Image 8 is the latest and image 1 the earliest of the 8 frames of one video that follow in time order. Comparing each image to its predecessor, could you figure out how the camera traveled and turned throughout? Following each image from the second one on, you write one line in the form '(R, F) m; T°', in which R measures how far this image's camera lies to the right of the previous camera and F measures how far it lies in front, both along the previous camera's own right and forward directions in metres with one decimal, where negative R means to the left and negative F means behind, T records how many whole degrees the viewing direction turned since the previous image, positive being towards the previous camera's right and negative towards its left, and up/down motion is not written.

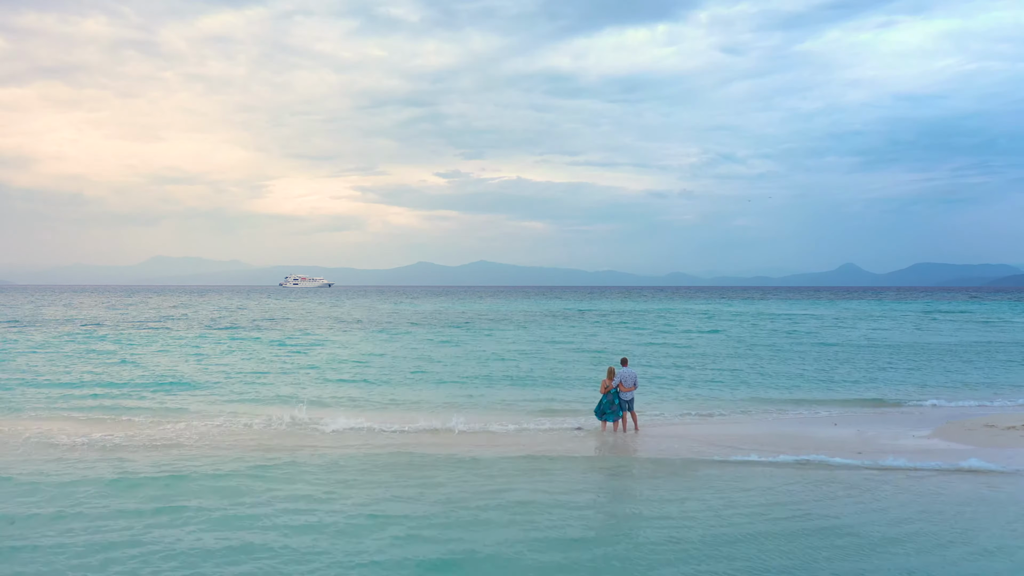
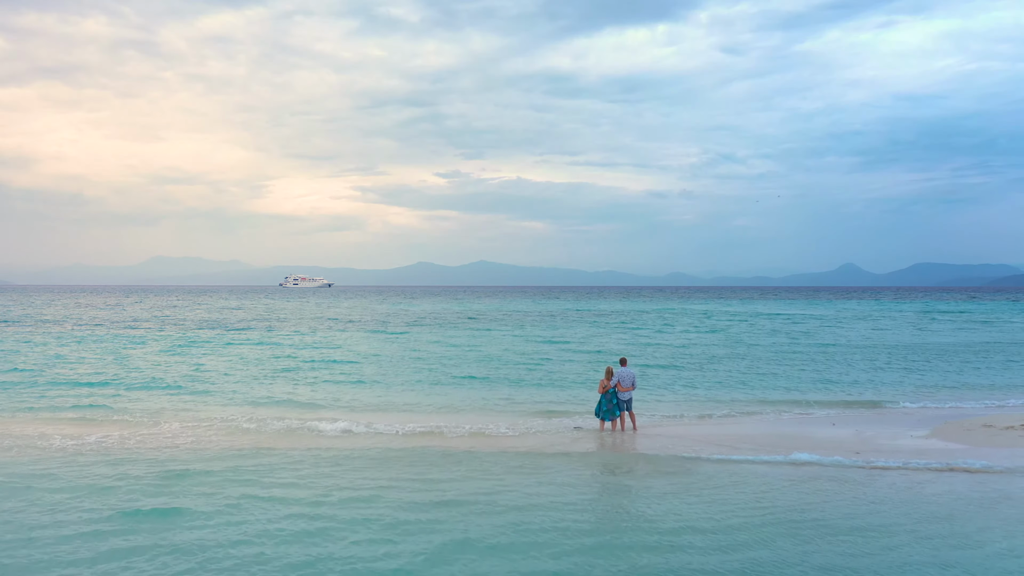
(-0.2, -1.1) m; 0°
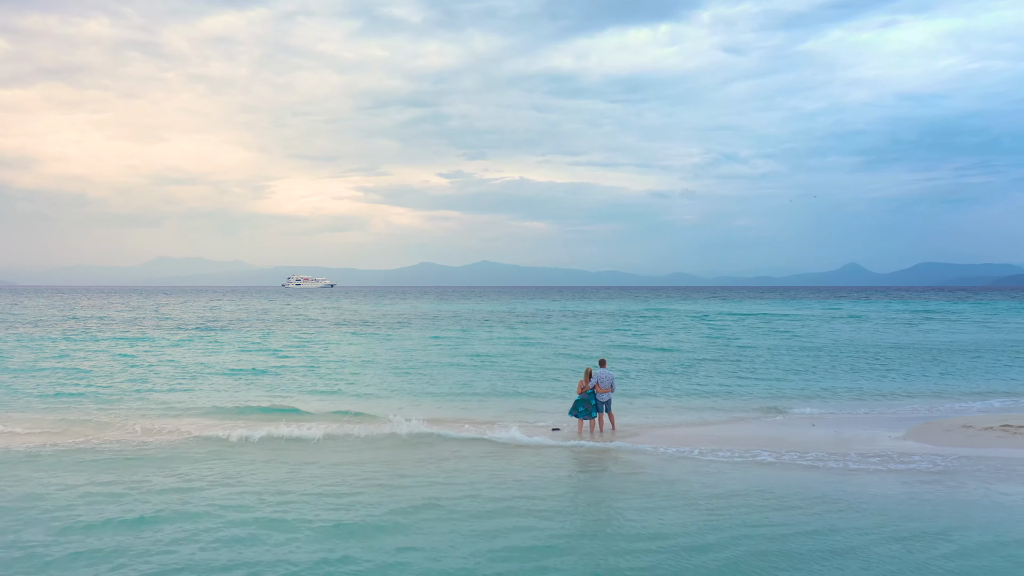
(+0.7, -0.1) m; 0°
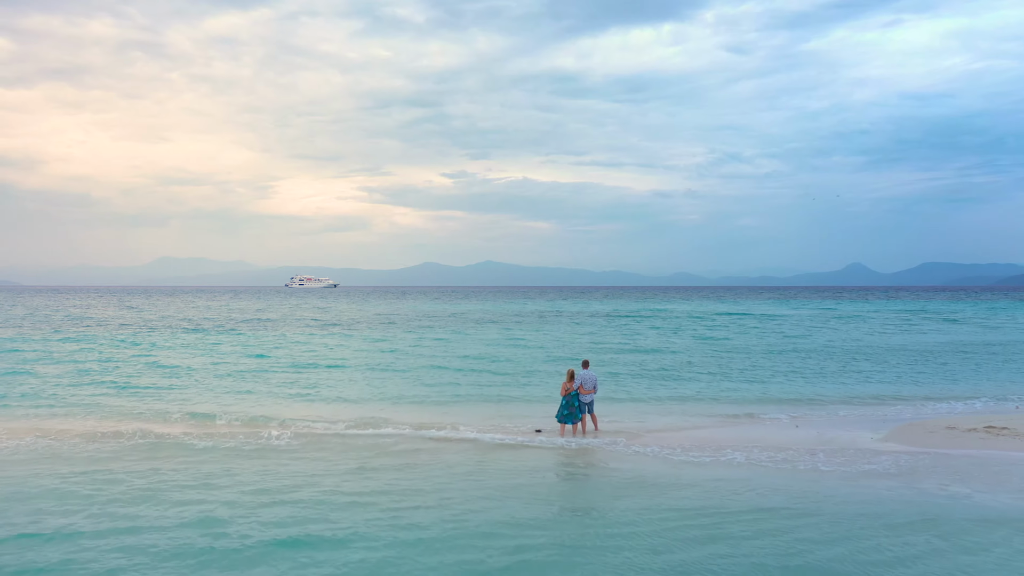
(+0.5, 0.0) m; 0°
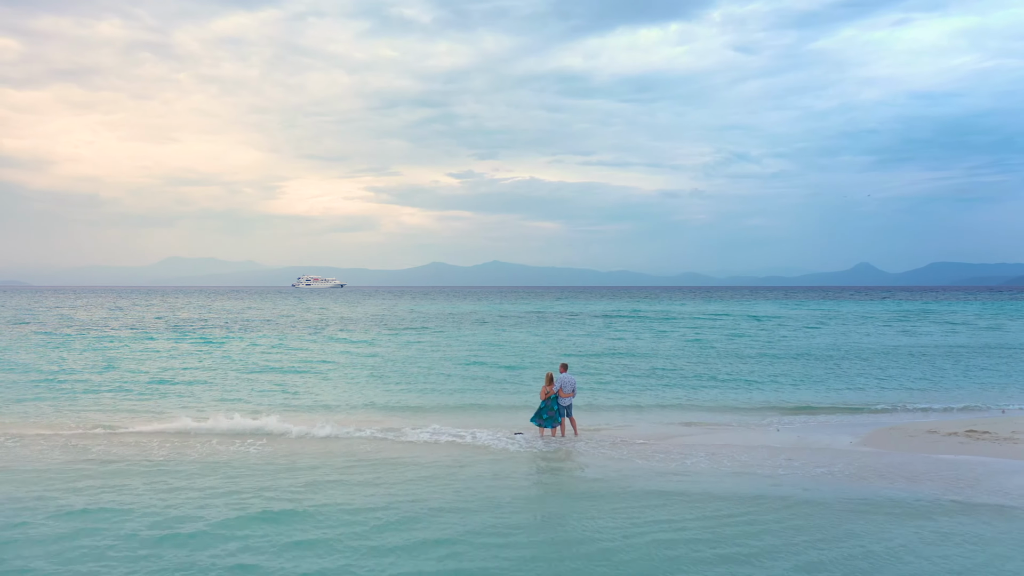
(+0.7, 0.0) m; 0°
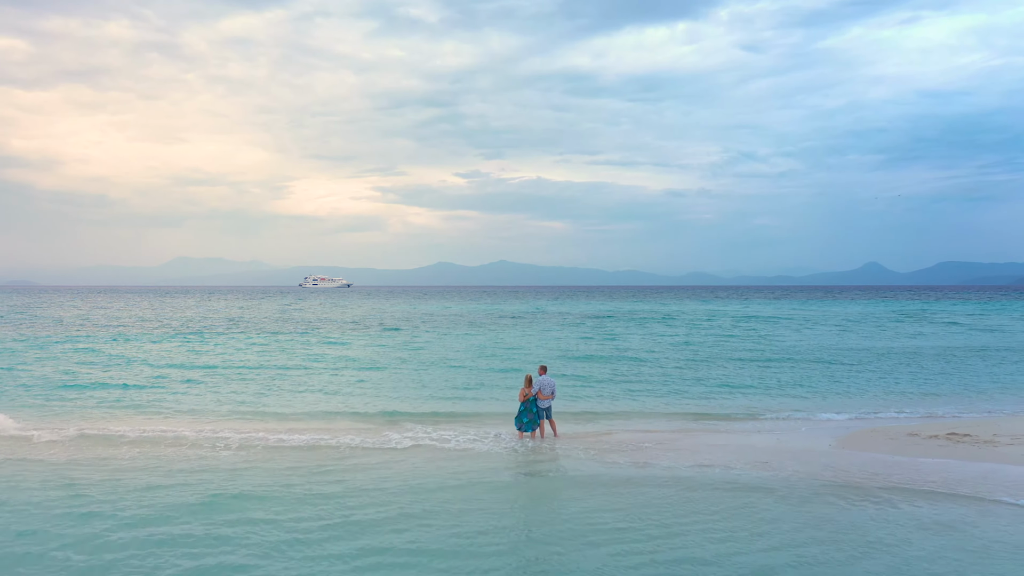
(+0.7, 0.0) m; 0°
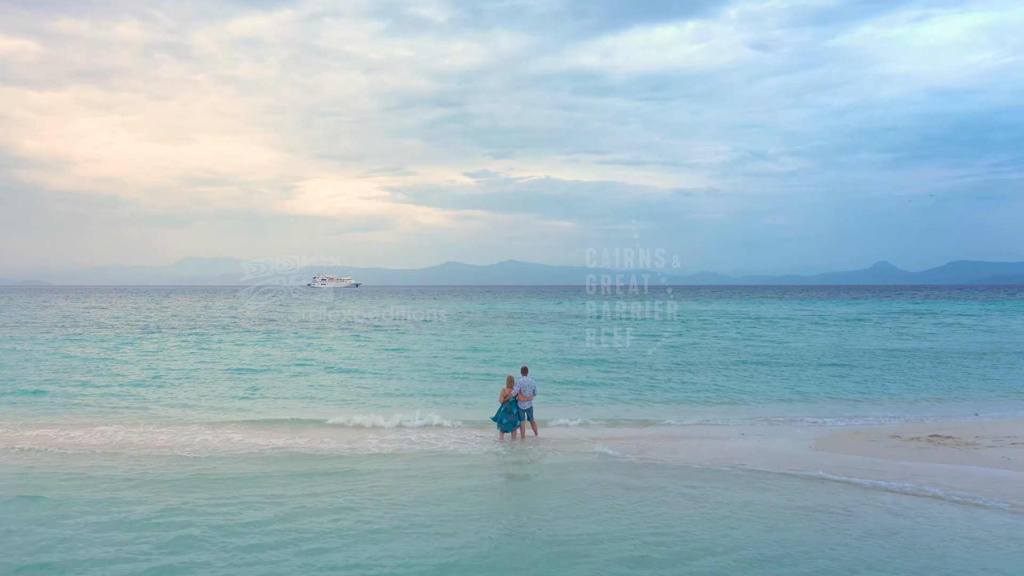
(+0.7, 0.0) m; 0°
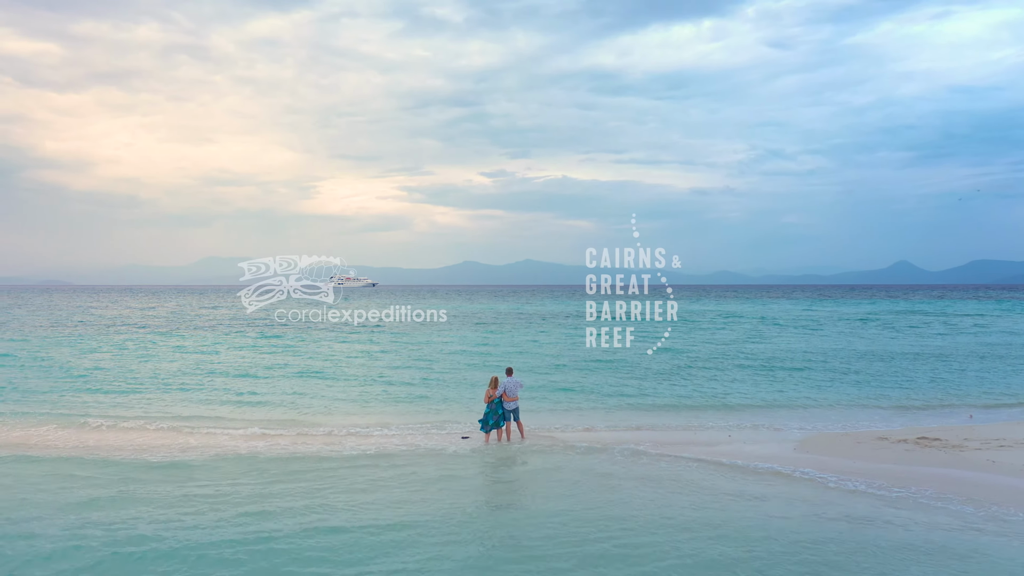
(+0.7, -0.1) m; -1°
